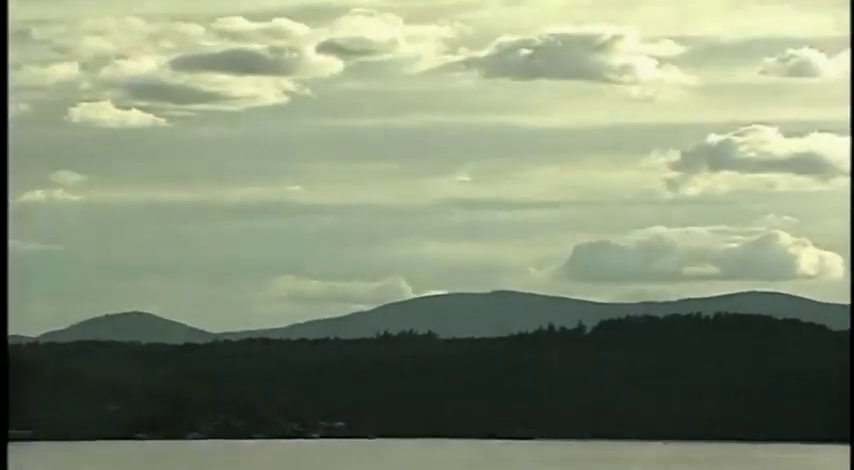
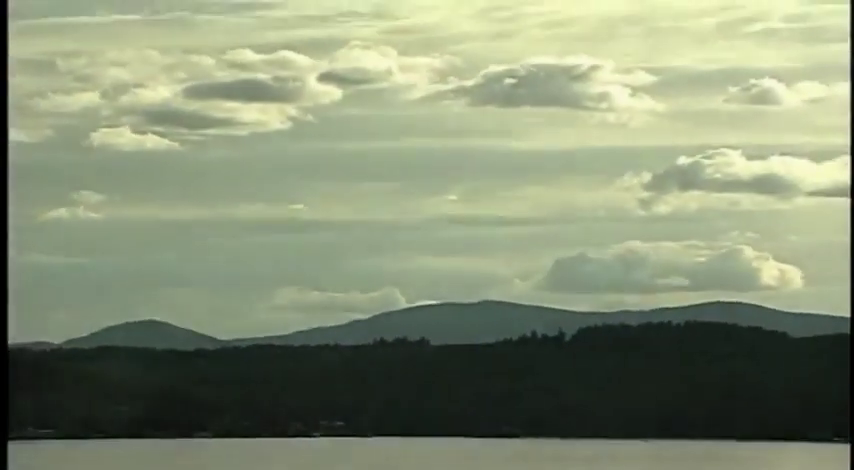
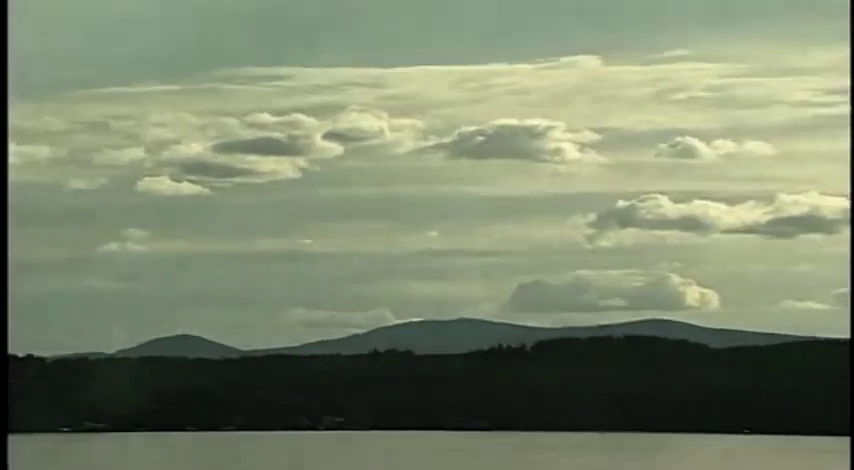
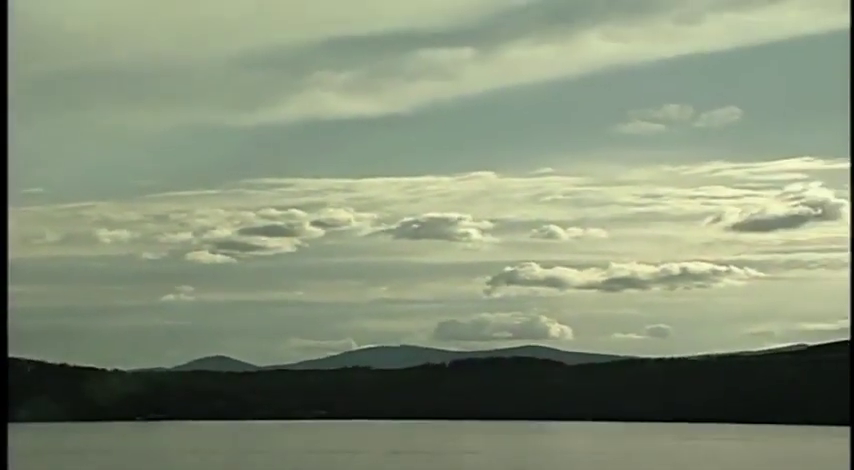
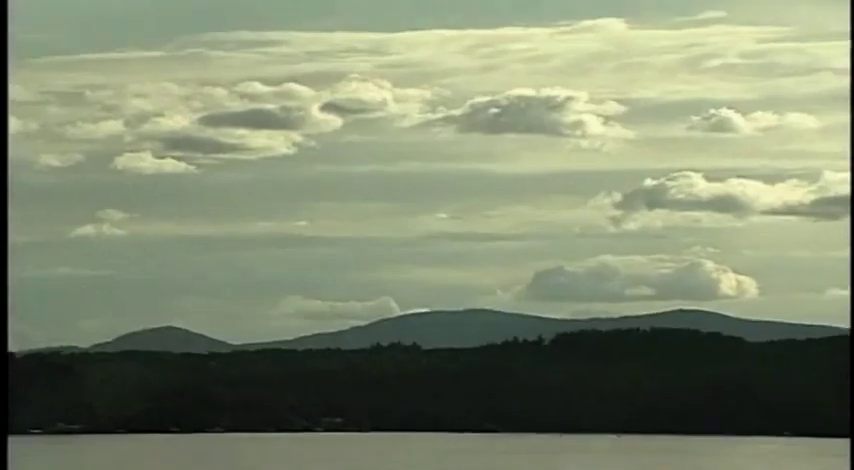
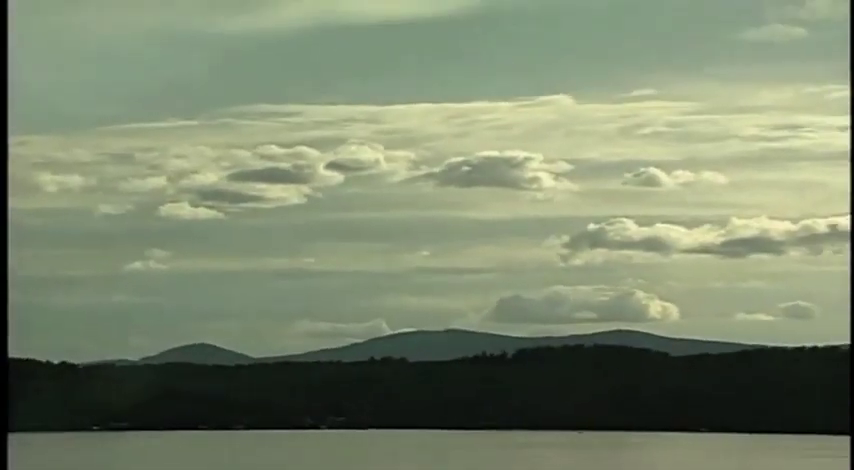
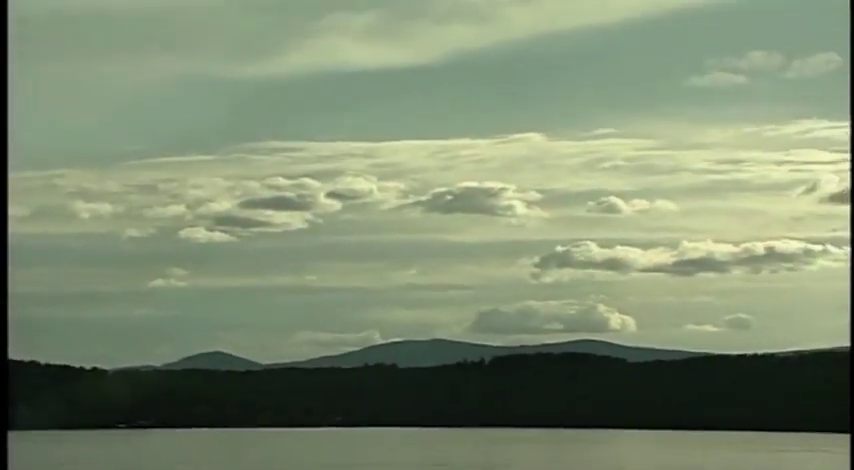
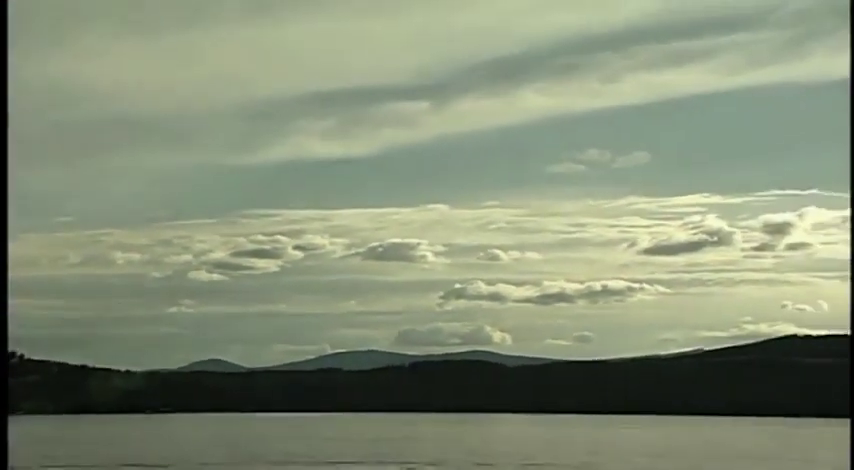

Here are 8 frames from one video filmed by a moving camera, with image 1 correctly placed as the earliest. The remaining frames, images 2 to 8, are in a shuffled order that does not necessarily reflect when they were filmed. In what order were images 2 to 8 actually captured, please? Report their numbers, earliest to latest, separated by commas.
2, 5, 3, 6, 7, 4, 8
